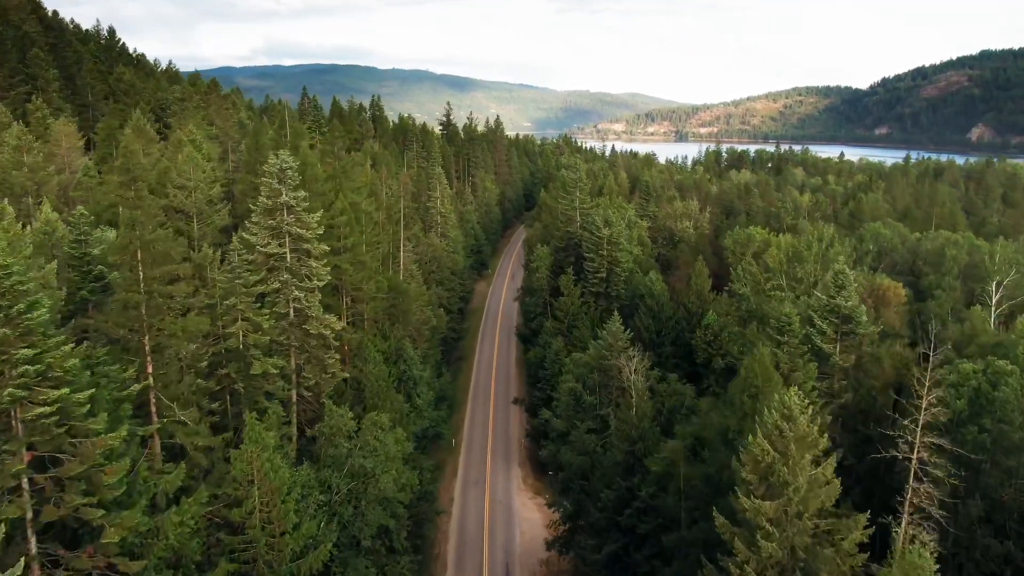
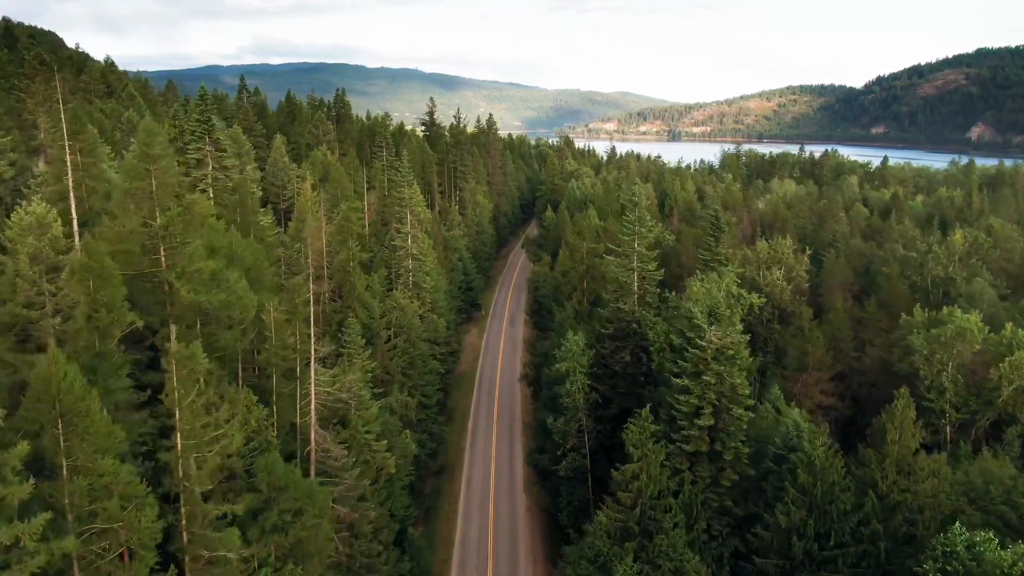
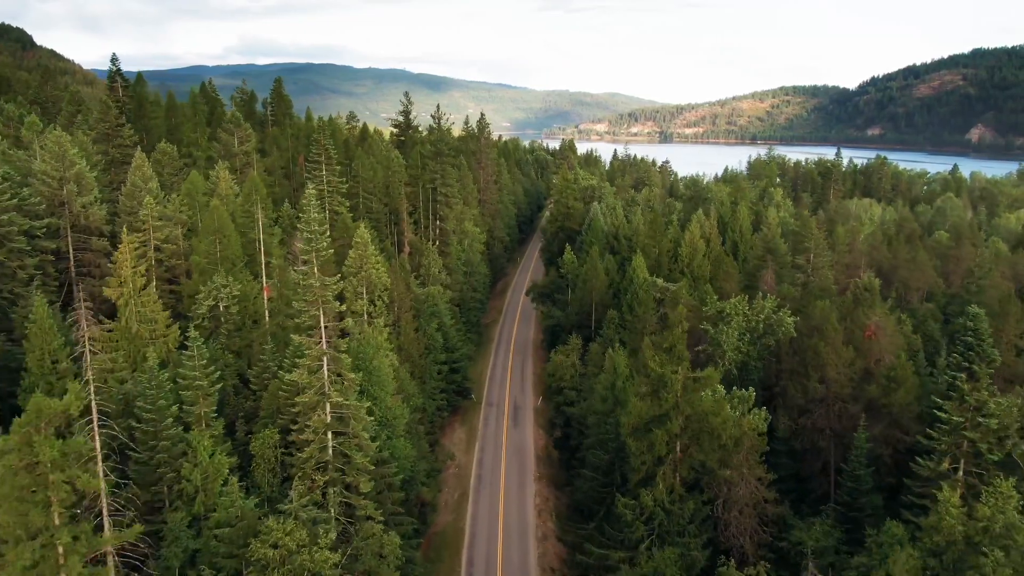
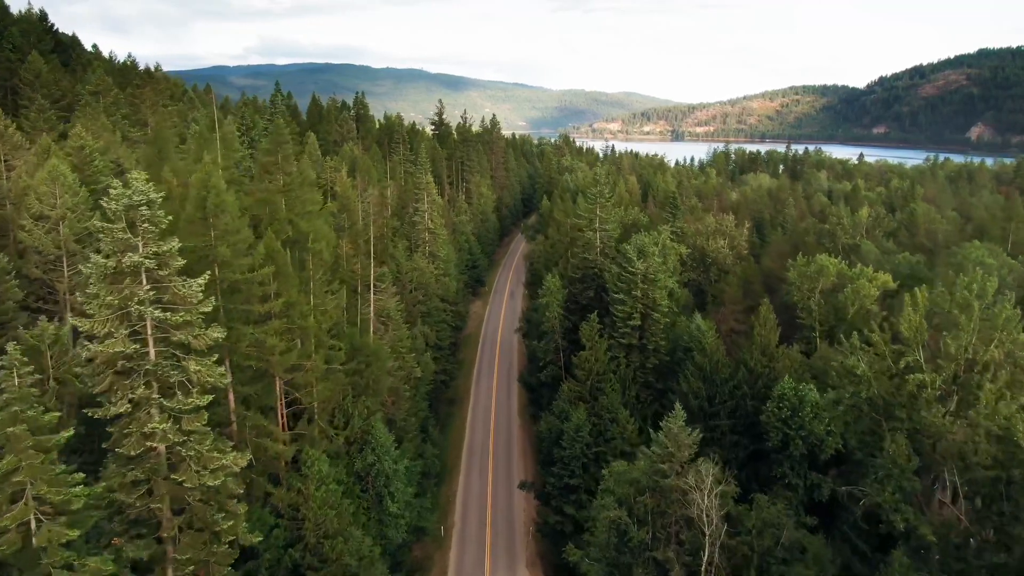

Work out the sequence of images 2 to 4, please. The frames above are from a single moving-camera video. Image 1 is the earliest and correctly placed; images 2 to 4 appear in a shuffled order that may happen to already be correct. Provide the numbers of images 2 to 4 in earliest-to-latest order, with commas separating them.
4, 2, 3
